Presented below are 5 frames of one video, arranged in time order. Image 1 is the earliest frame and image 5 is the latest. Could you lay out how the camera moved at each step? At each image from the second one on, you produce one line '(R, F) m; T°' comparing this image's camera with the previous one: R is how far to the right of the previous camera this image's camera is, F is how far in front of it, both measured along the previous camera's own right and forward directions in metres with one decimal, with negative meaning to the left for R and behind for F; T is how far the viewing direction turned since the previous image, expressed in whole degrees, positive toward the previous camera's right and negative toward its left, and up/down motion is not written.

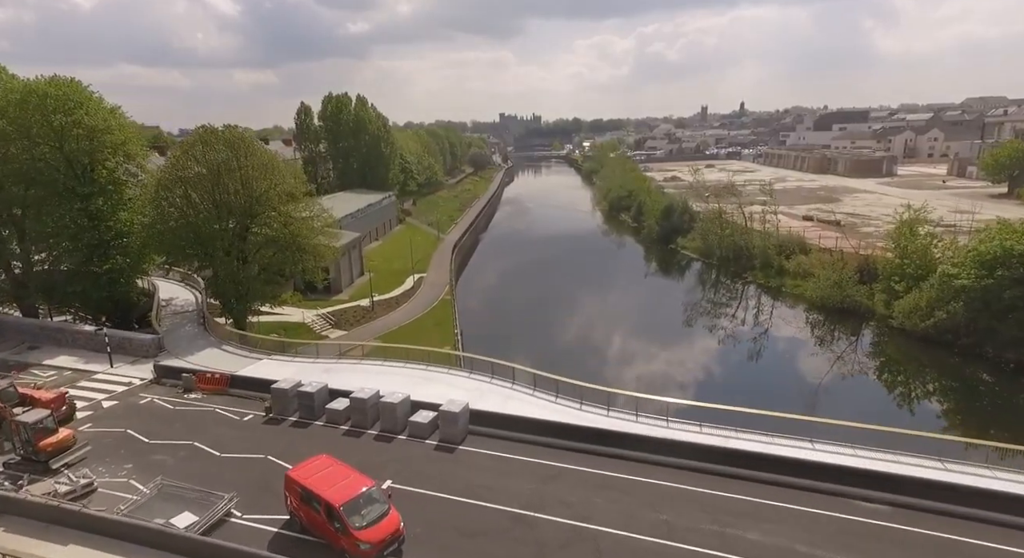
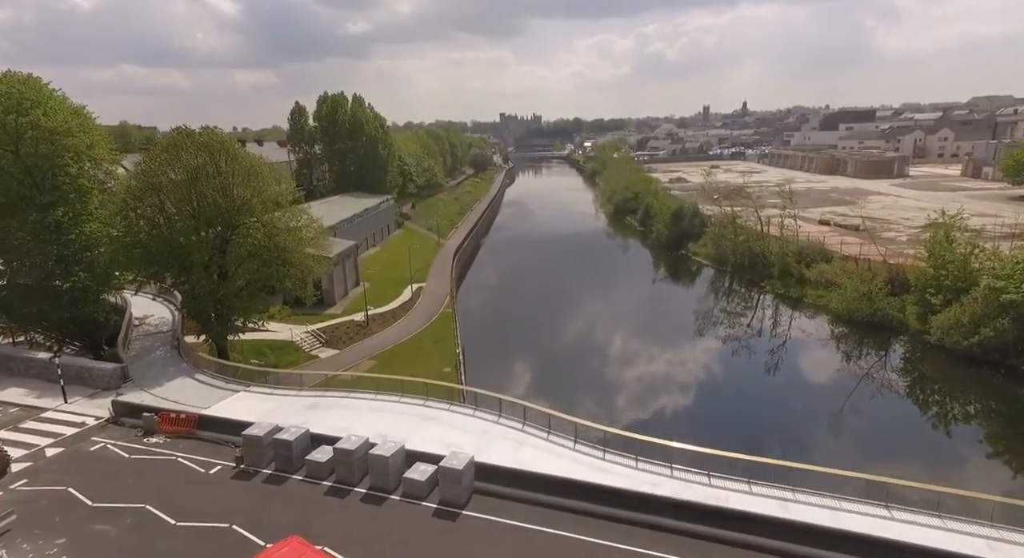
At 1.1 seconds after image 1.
(-0.3, +2.4) m; 0°
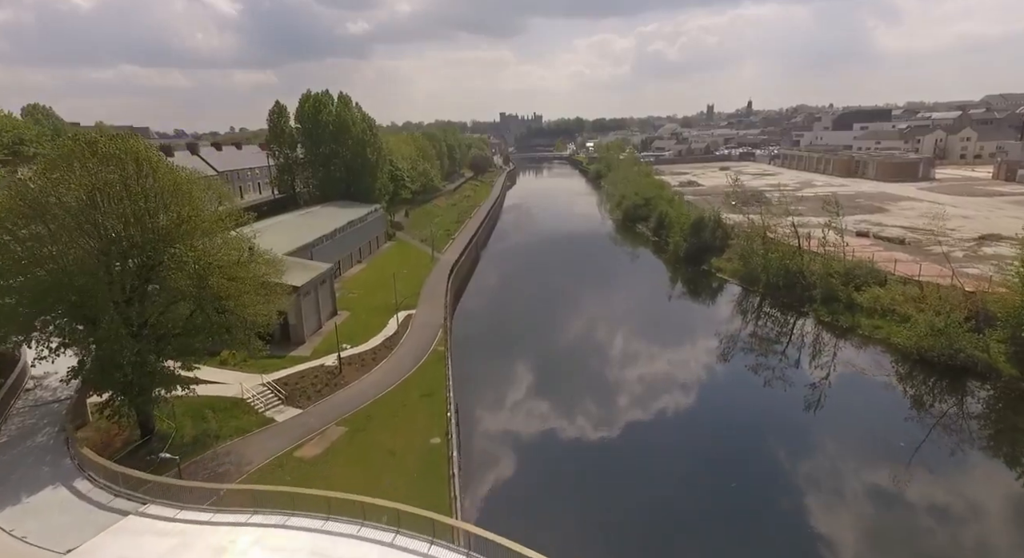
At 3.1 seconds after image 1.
(-0.2, +5.5) m; 0°
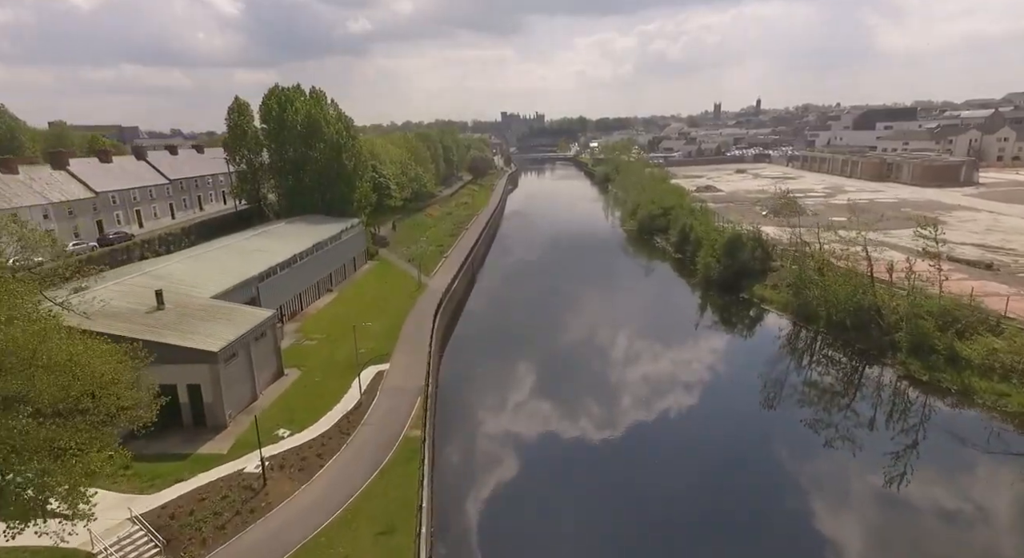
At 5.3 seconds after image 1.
(0.0, +7.9) m; 0°
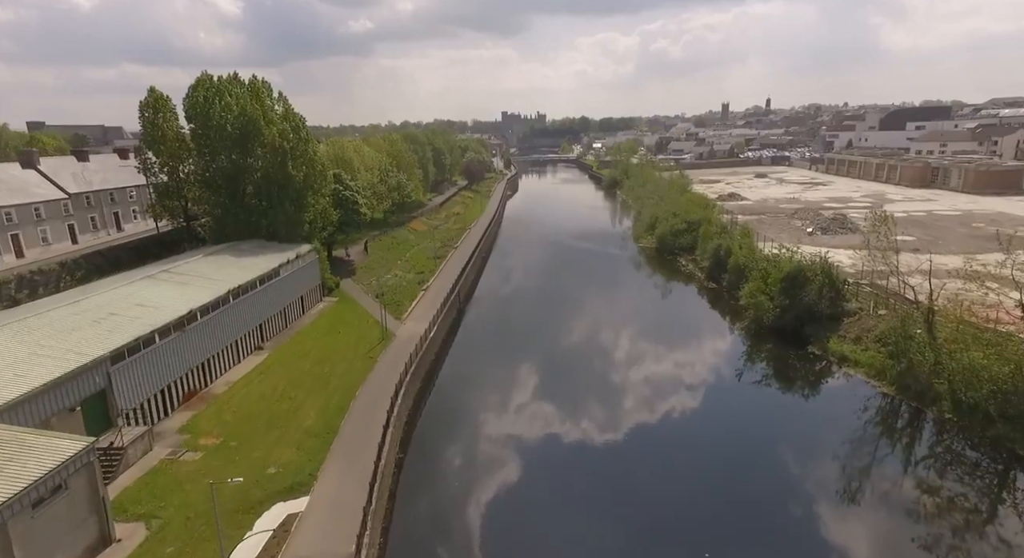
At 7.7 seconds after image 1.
(+0.4, +10.0) m; 0°
